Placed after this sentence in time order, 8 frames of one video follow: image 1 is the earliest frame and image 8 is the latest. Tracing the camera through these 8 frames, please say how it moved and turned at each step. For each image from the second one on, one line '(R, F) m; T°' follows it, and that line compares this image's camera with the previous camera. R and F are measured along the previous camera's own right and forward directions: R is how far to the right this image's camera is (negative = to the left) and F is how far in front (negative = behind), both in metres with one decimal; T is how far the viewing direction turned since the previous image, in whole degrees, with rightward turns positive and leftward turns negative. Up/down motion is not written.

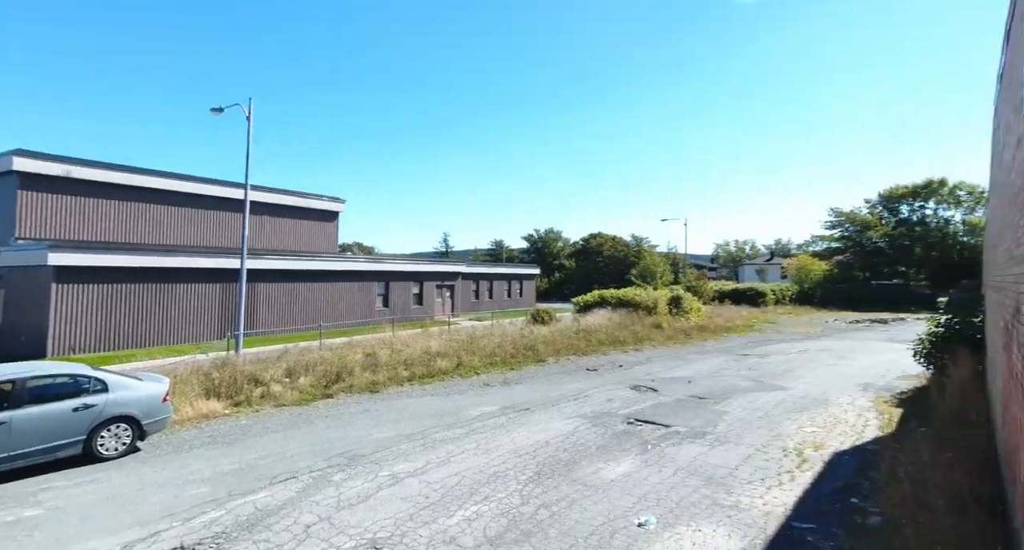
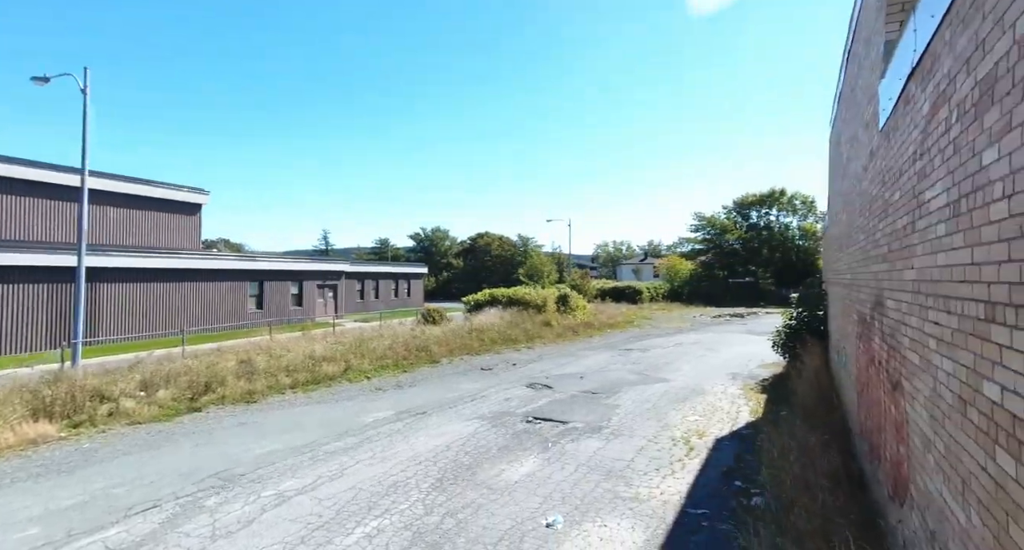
(-0.2, +0.2) m; +12°
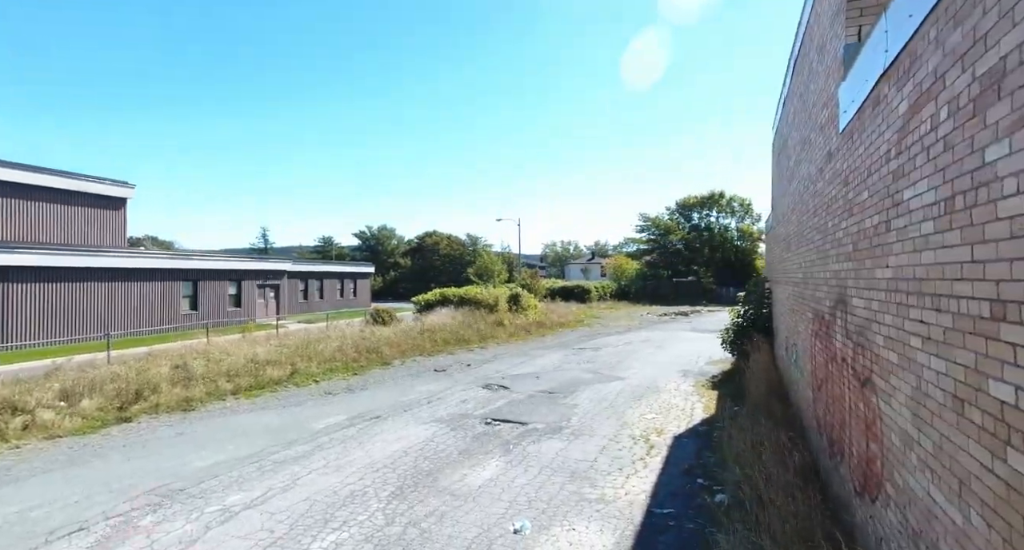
(-0.2, +0.2) m; +6°
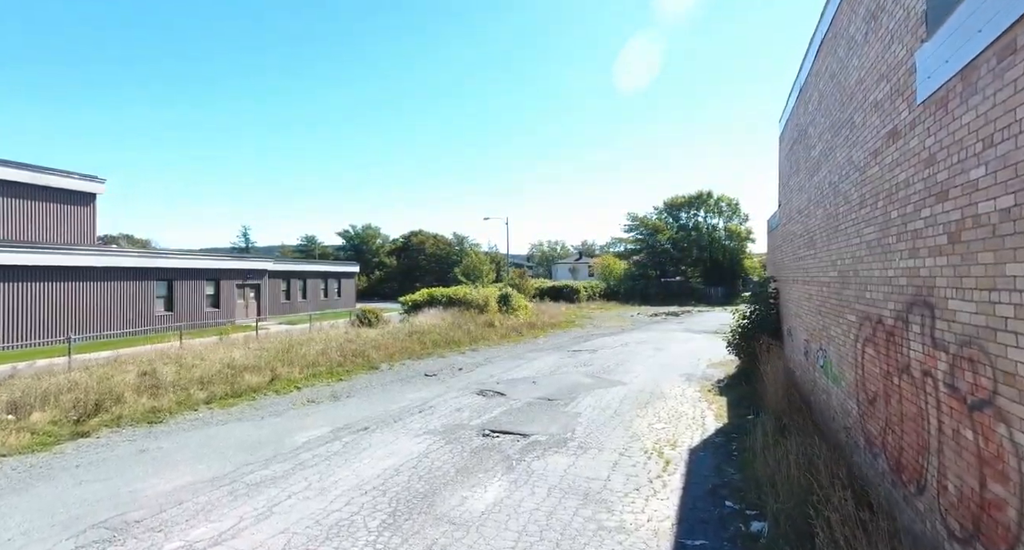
(-0.2, +0.6) m; +2°
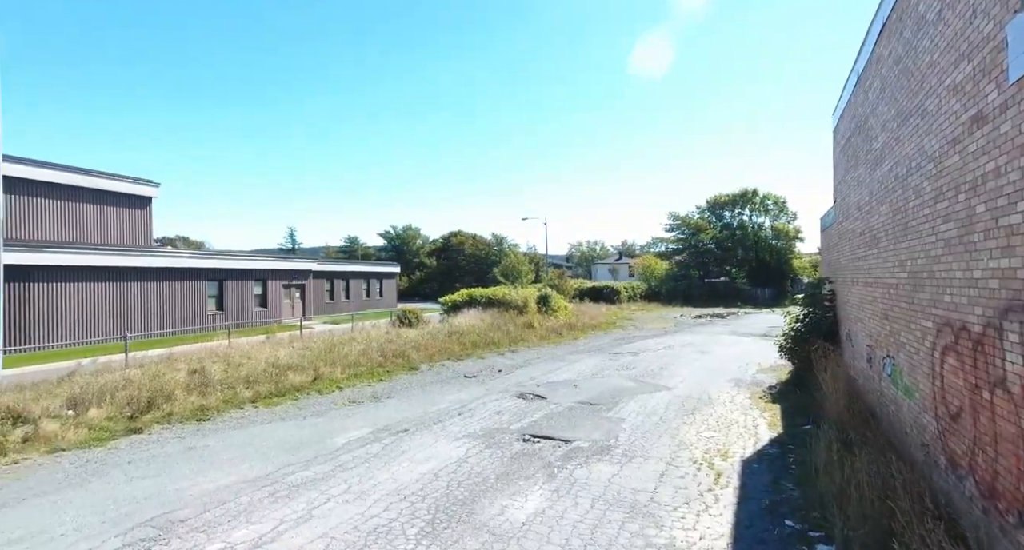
(0.0, +0.2) m; -4°
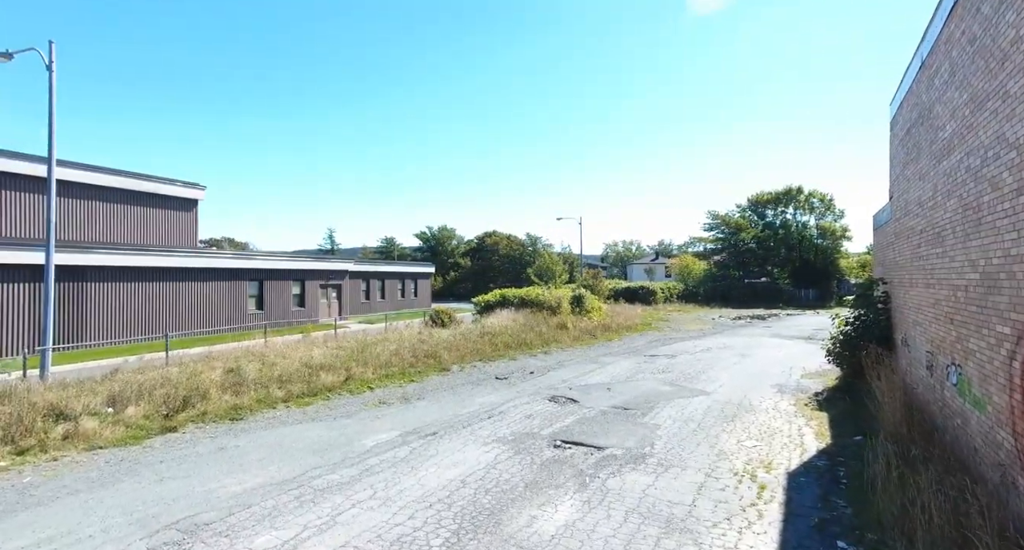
(0.0, +0.2) m; -4°
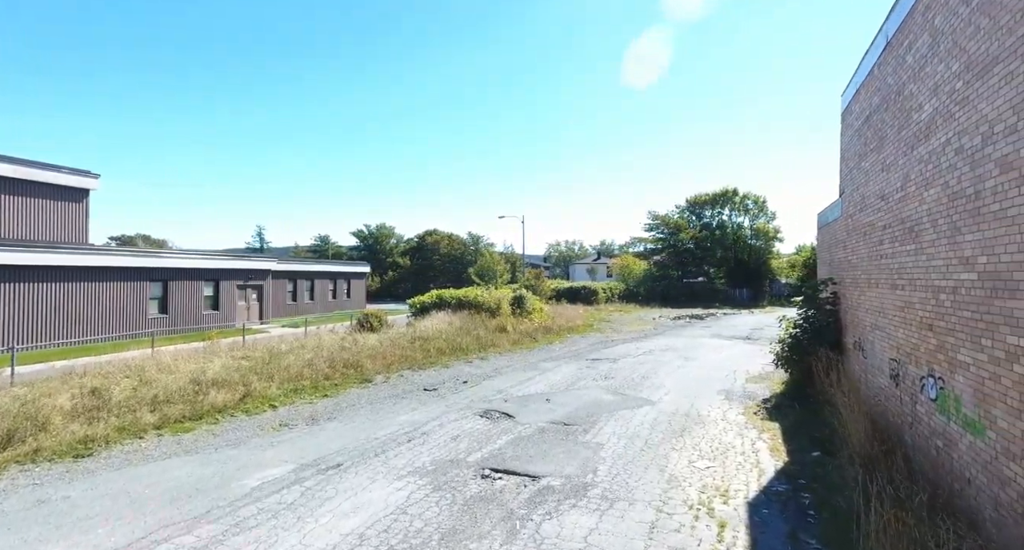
(+0.3, +1.0) m; +6°
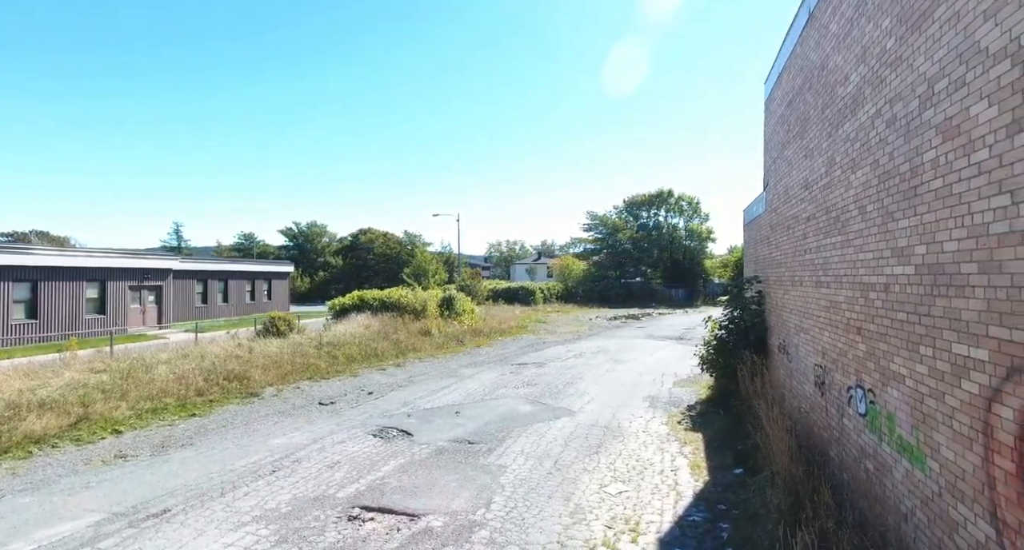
(+0.6, +0.9) m; +6°
